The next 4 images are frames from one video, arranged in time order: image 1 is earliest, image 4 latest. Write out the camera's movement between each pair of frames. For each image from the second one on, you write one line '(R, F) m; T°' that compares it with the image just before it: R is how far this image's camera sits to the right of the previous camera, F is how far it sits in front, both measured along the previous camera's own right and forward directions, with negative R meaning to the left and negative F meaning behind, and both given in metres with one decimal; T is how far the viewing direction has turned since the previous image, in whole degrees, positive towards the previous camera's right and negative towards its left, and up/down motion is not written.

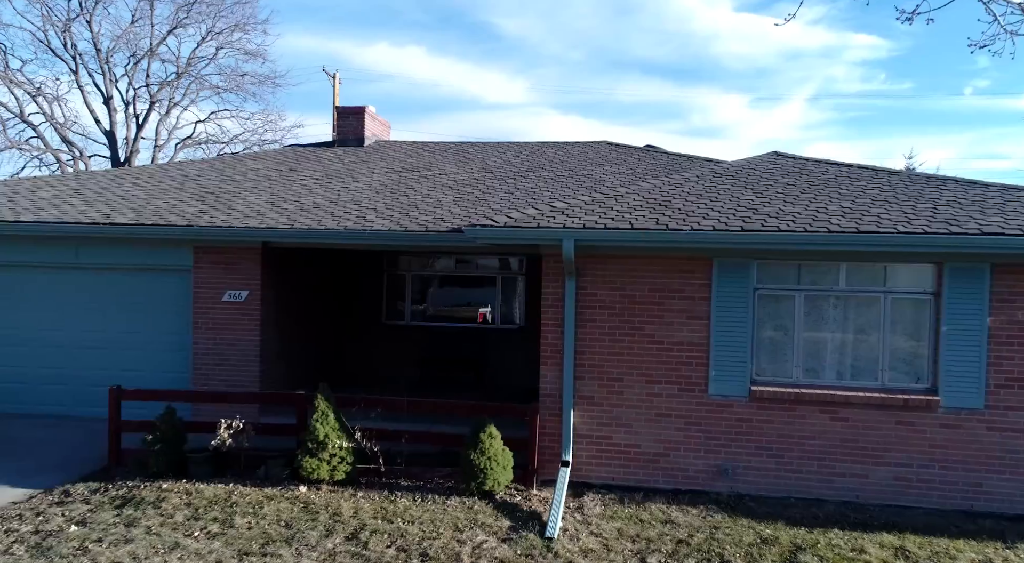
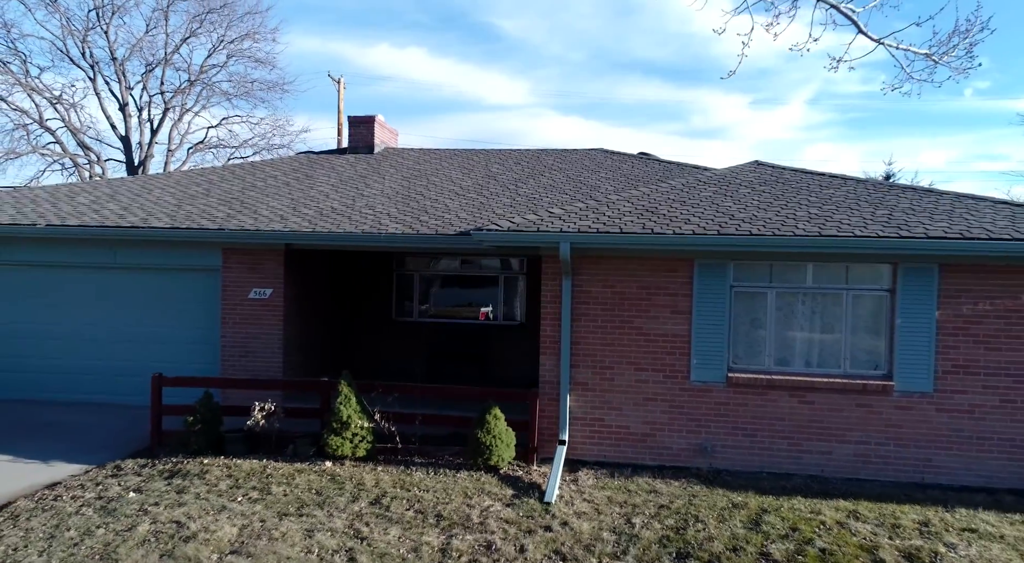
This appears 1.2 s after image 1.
(0.0, -0.7) m; 0°
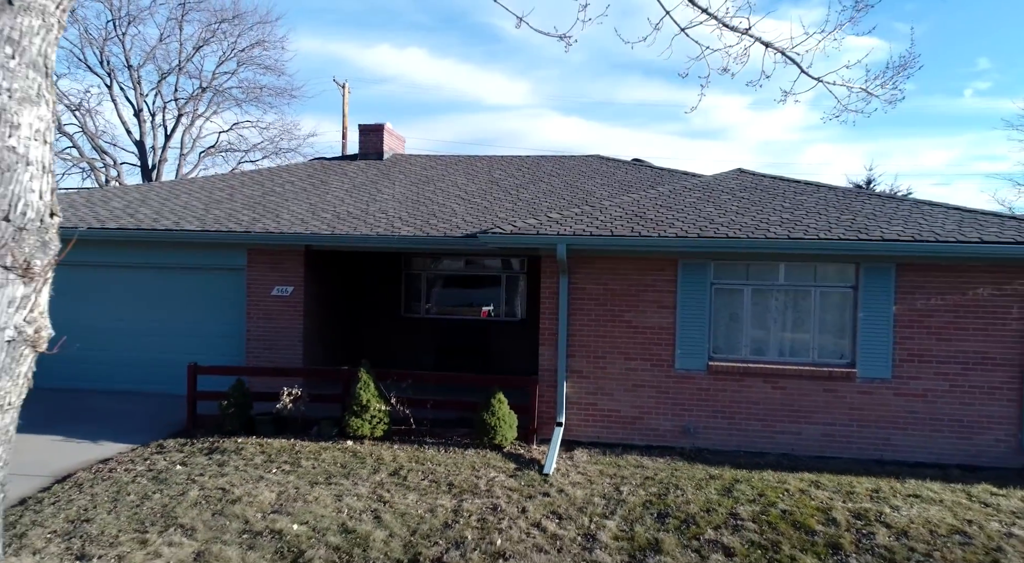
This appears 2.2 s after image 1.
(0.0, -0.8) m; 0°
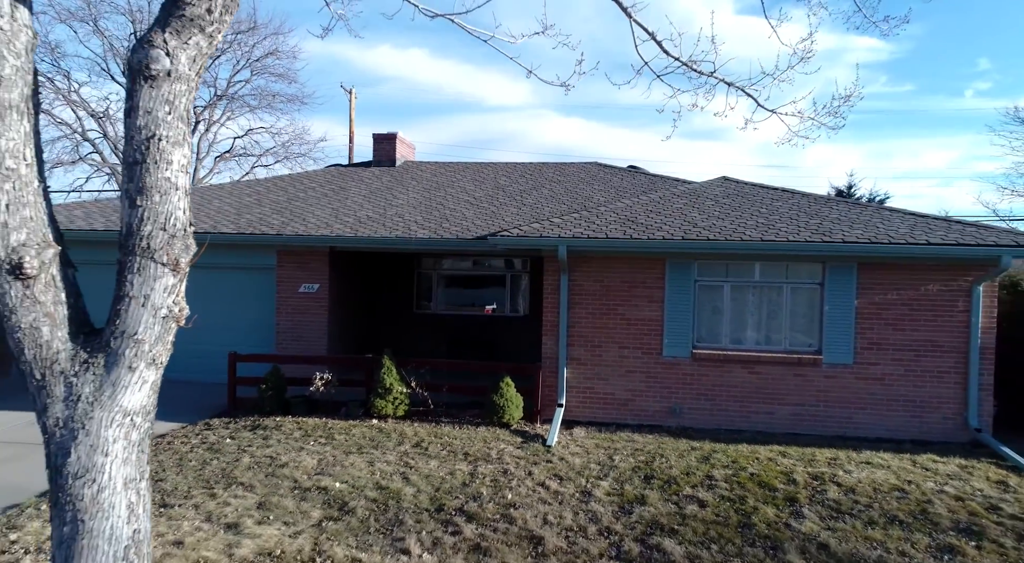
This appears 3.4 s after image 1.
(-0.1, -1.0) m; 0°
